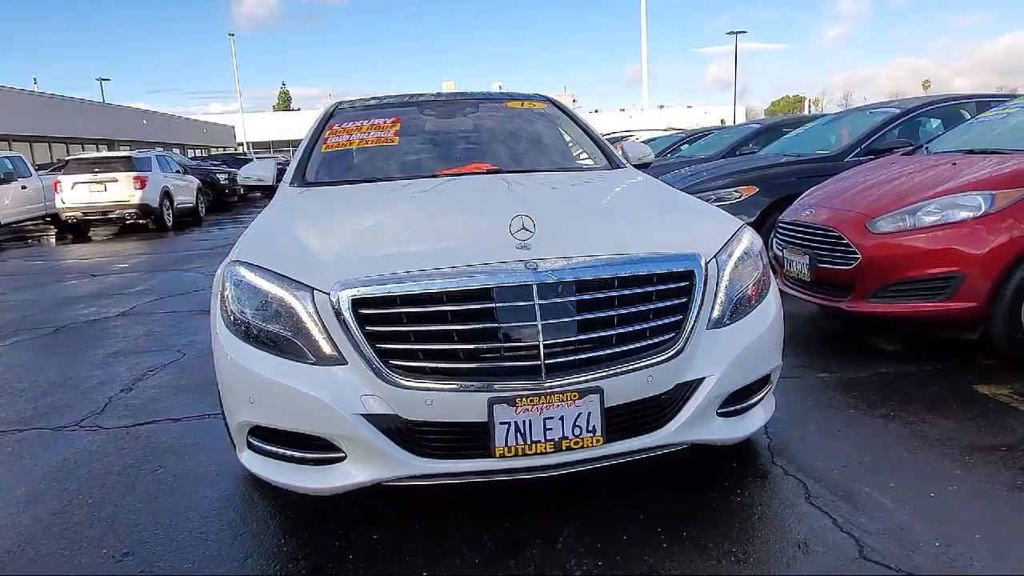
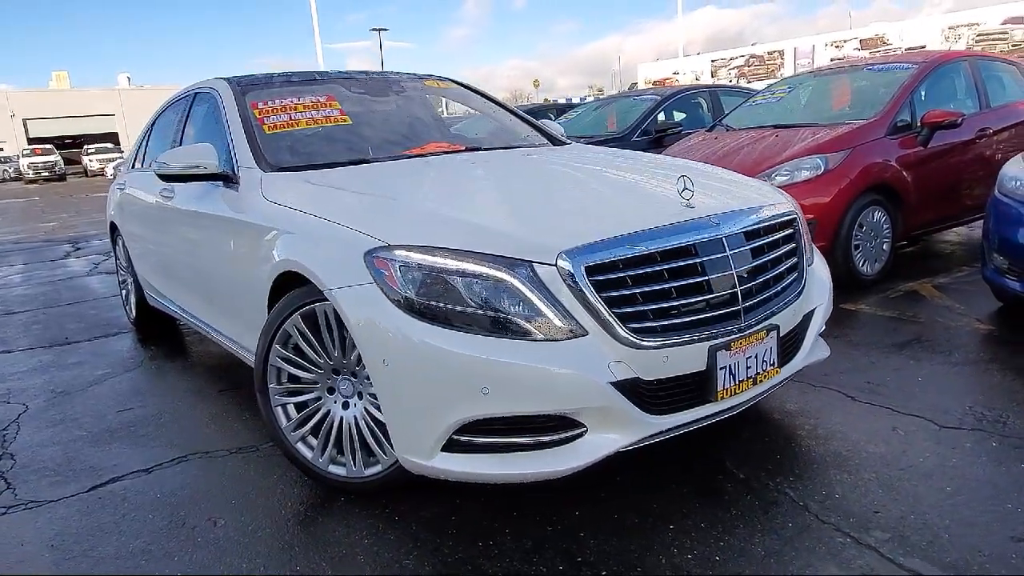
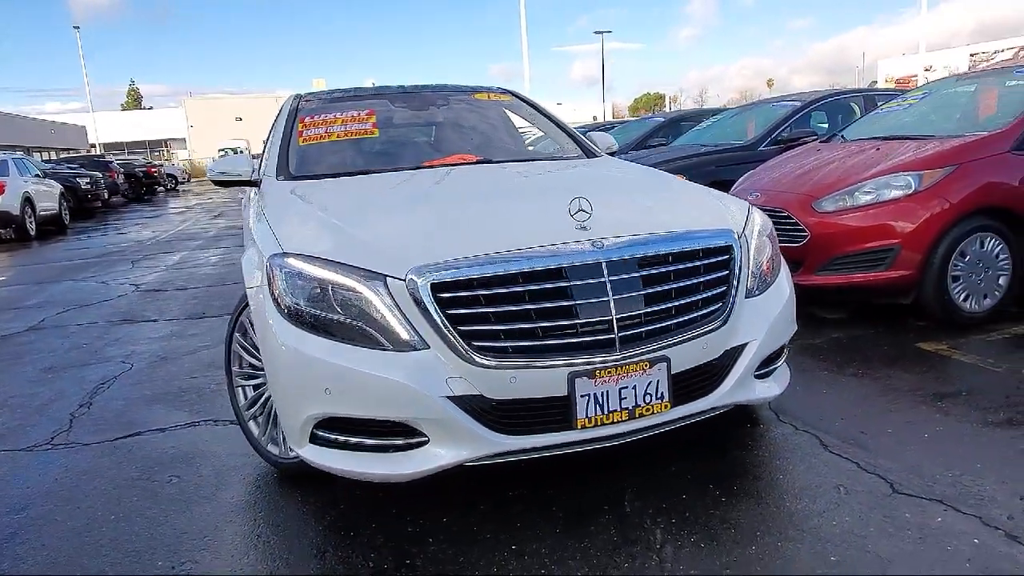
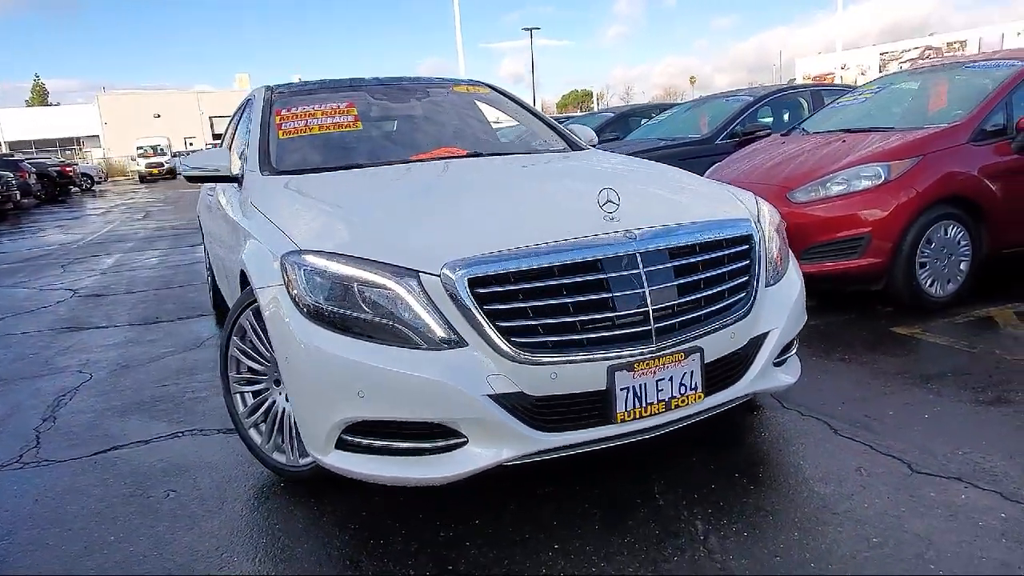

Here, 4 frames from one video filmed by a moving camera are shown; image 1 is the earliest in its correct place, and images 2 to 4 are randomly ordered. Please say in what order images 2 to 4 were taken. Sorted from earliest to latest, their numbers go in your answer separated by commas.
3, 4, 2
